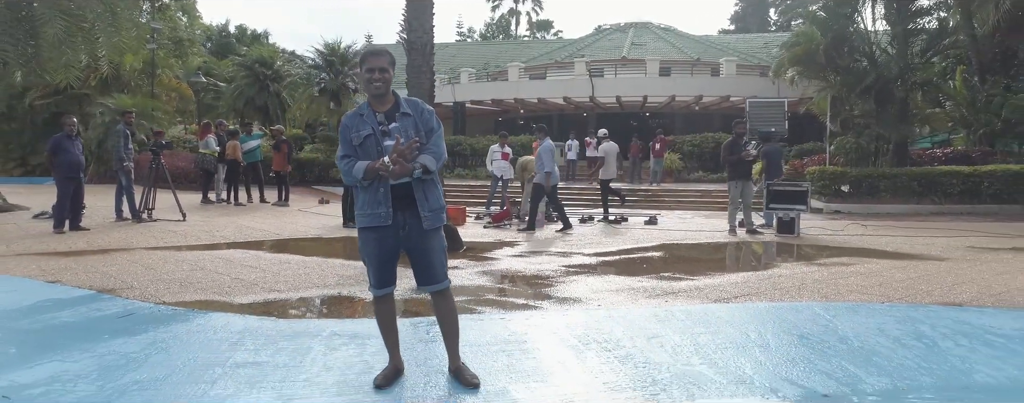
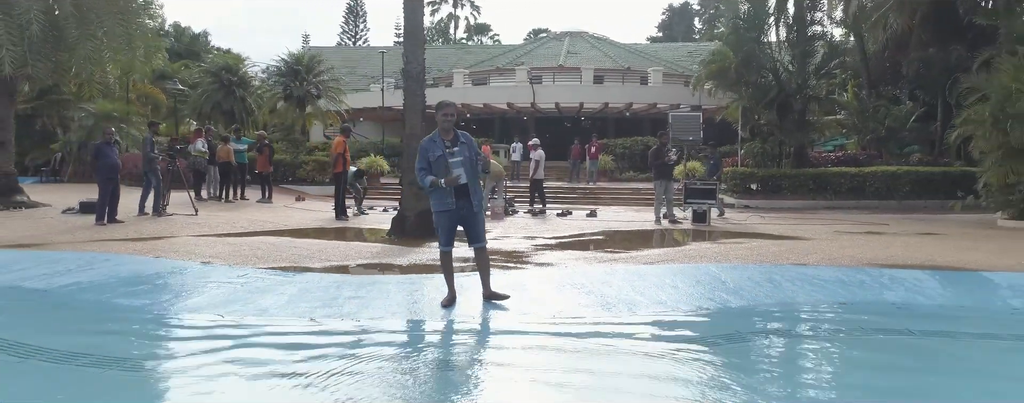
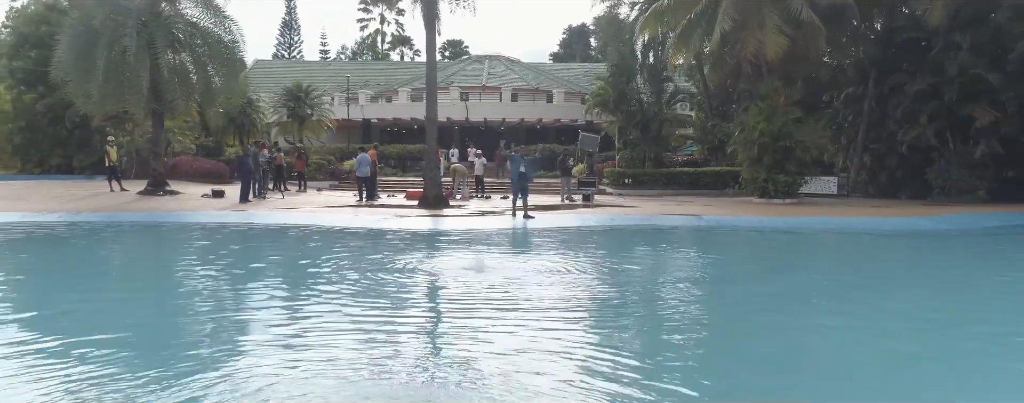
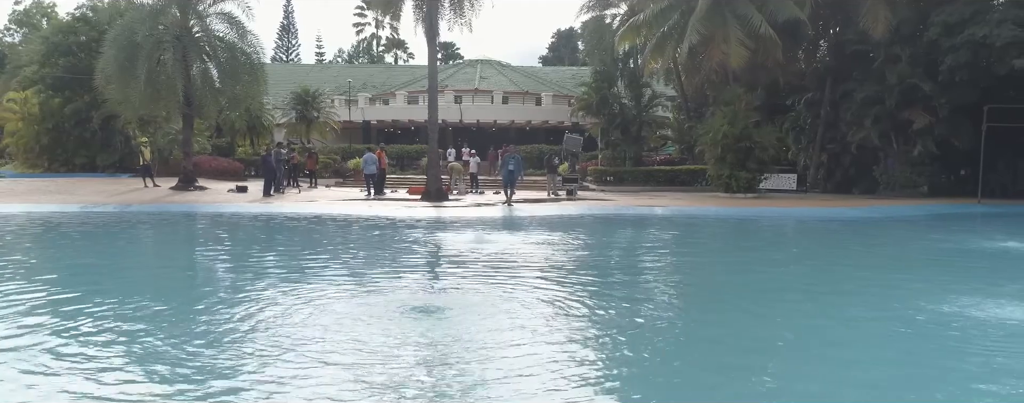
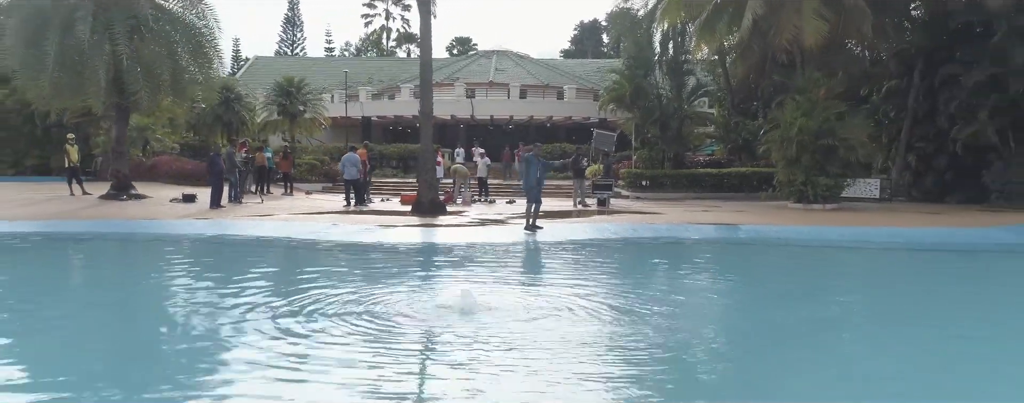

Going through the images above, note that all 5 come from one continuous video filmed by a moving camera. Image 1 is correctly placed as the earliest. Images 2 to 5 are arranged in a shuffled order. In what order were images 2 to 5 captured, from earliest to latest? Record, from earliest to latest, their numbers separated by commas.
2, 5, 3, 4
